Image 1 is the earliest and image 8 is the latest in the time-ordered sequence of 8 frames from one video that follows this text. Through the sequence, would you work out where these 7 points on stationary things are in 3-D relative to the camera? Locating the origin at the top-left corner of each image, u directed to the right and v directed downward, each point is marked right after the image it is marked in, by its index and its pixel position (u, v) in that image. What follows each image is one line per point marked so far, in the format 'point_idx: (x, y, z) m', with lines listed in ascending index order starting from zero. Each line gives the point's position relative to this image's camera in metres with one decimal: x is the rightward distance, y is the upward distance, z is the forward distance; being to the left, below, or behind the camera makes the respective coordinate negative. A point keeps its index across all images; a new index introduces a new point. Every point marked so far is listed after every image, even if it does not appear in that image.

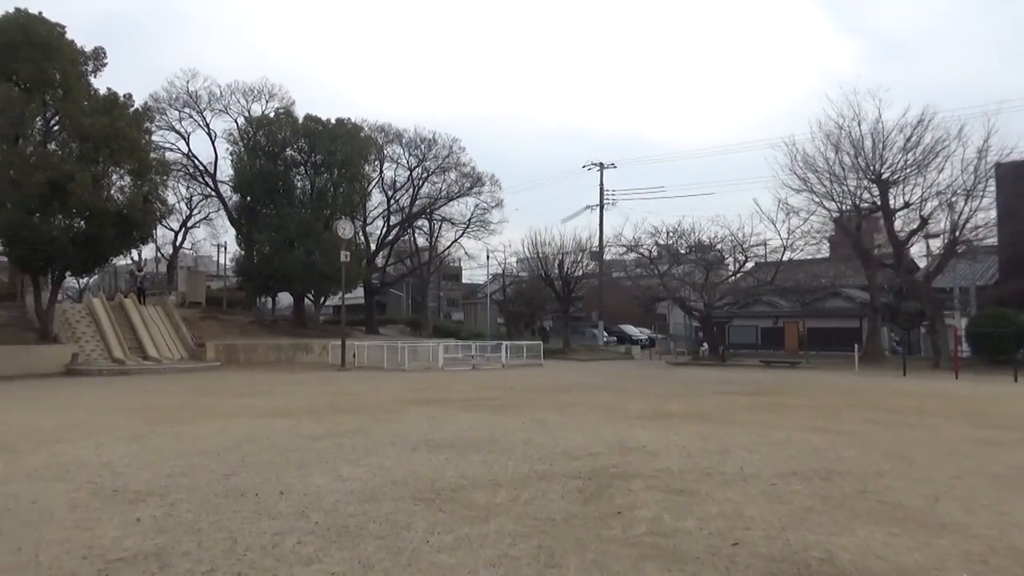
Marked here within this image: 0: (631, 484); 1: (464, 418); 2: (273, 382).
0: (+1.0, -1.7, +6.5) m
1: (-0.7, -1.9, +11.4) m
2: (-6.0, -2.4, +19.3) m
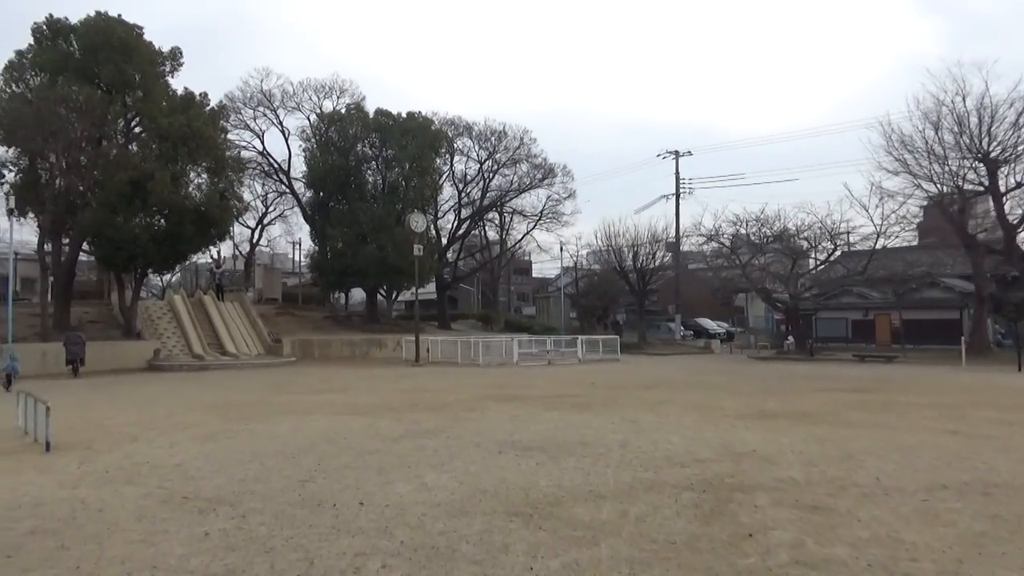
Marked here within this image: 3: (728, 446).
0: (+1.8, -1.5, +5.6) m
1: (+0.5, -1.8, +10.7) m
2: (-4.1, -2.2, +19.0) m
3: (+2.3, -1.6, +7.9) m
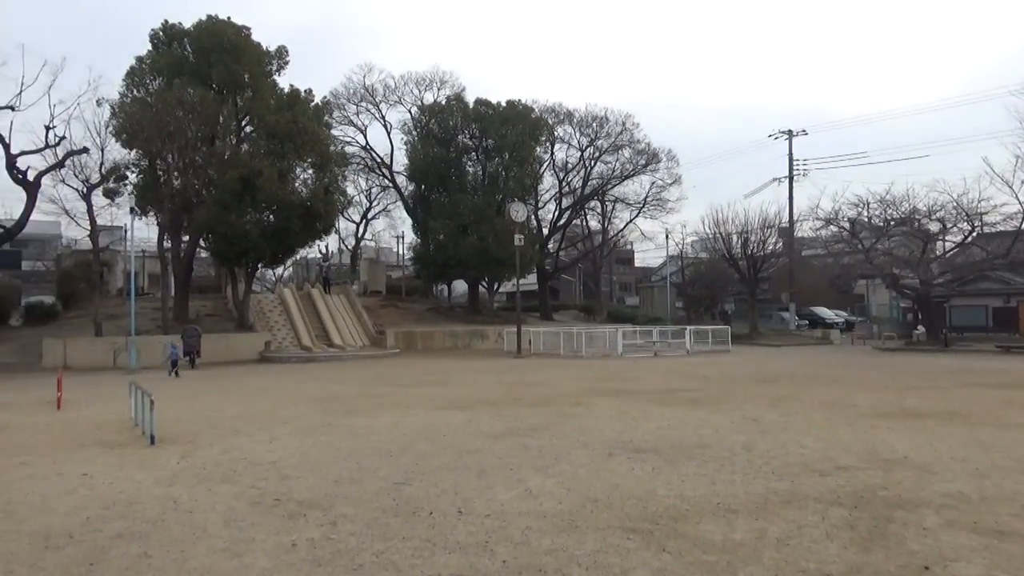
0: (+2.5, -1.4, +4.7) m
1: (+1.9, -1.6, +9.9) m
2: (-1.5, -2.0, +18.8) m
3: (+3.3, -1.5, +6.9) m
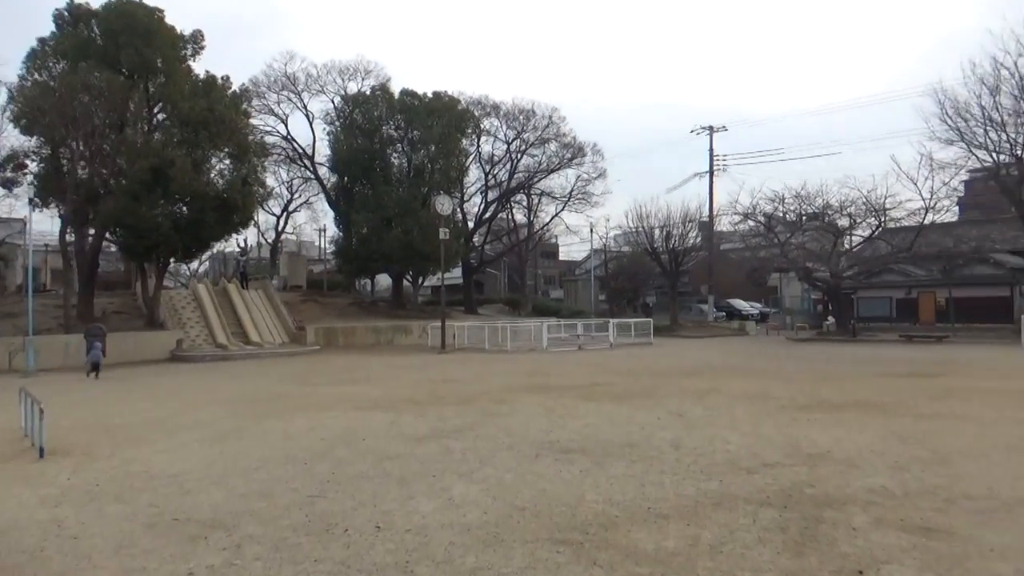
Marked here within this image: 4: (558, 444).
0: (+2.0, -1.4, +4.7) m
1: (+1.0, -1.6, +9.8) m
2: (-3.3, -1.9, +18.3) m
3: (+2.6, -1.4, +7.0) m
4: (+0.4, -1.5, +7.3) m
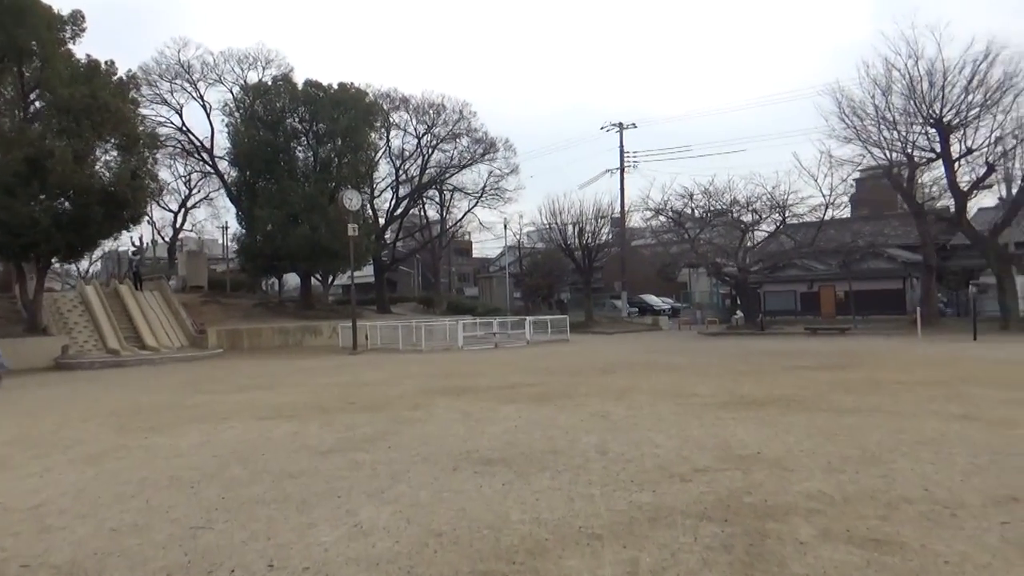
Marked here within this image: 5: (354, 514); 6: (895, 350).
0: (+1.6, -1.4, +4.3) m
1: (0.0, -1.5, +9.3) m
2: (-5.3, -1.9, +17.3) m
3: (+1.9, -1.4, +6.7) m
4: (-0.3, -1.5, +6.8) m
5: (-1.0, -1.4, +4.9) m
6: (+9.1, -1.5, +18.2) m
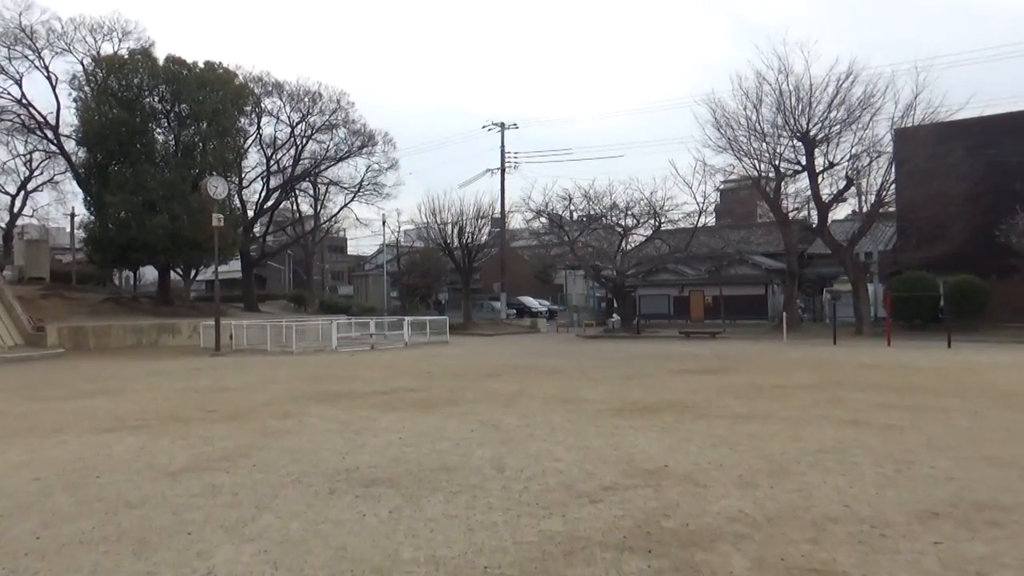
0: (+1.1, -1.4, +3.8) m
1: (-1.3, -1.5, +8.5) m
2: (-7.8, -1.7, +15.5) m
3: (+1.0, -1.4, +6.2) m
4: (-1.2, -1.4, +6.0) m
5: (-1.6, -1.4, +4.0) m
6: (+6.2, -1.6, +18.8) m
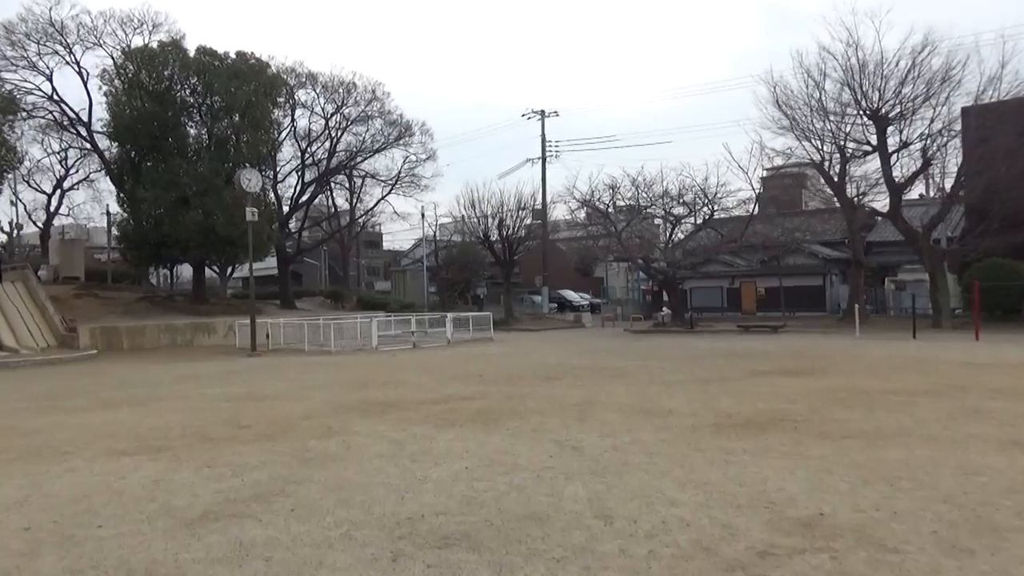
0: (+1.6, -1.4, +2.4) m
1: (-0.6, -1.5, +7.2) m
2: (-6.7, -1.7, +14.5) m
3: (+1.7, -1.4, +4.8) m
4: (-0.5, -1.4, +4.6) m
5: (-1.0, -1.4, +2.7) m
6: (+7.4, -1.4, +17.1) m
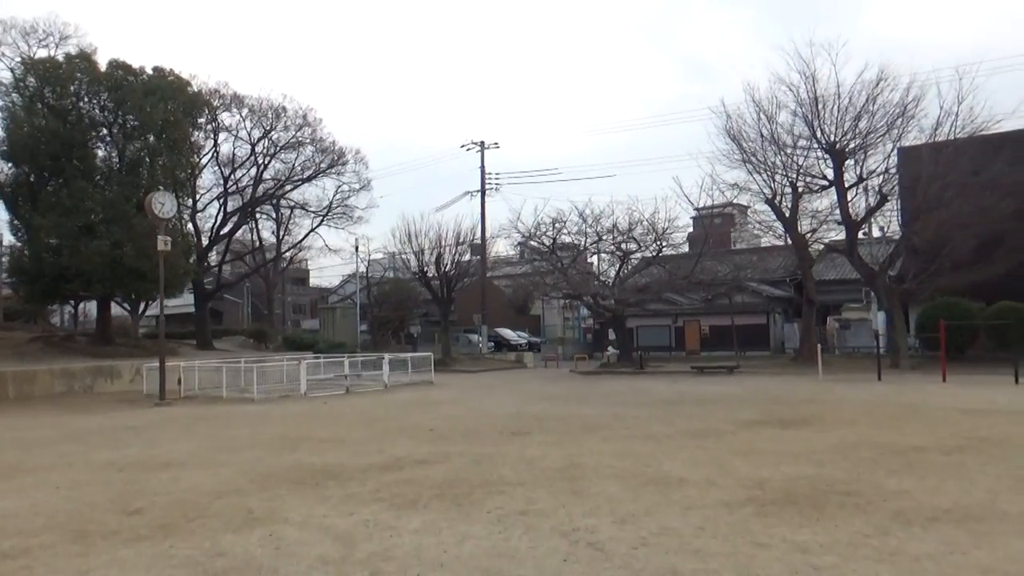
0: (+2.0, -1.4, +0.8) m
1: (-0.6, -1.8, +5.3) m
2: (-7.4, -2.3, +11.9) m
3: (+1.8, -1.6, +3.1) m
4: (-0.3, -1.6, +2.8) m
5: (-0.7, -1.5, +0.8) m
6: (+6.4, -2.2, +15.9) m
